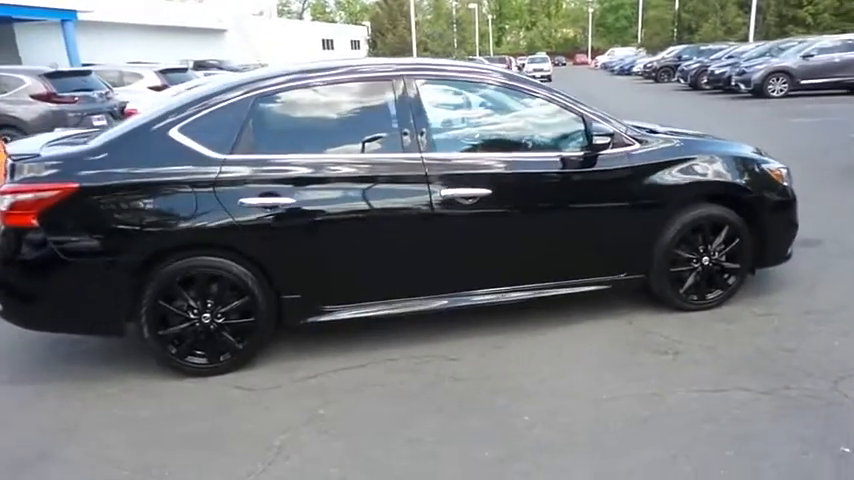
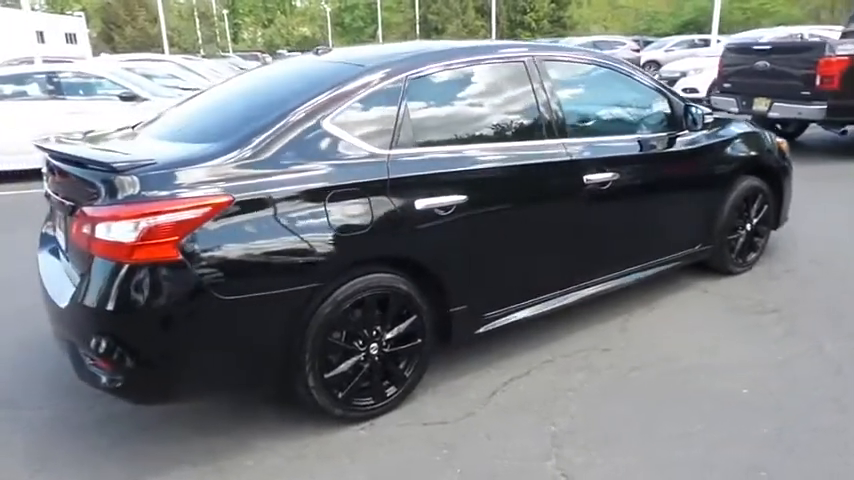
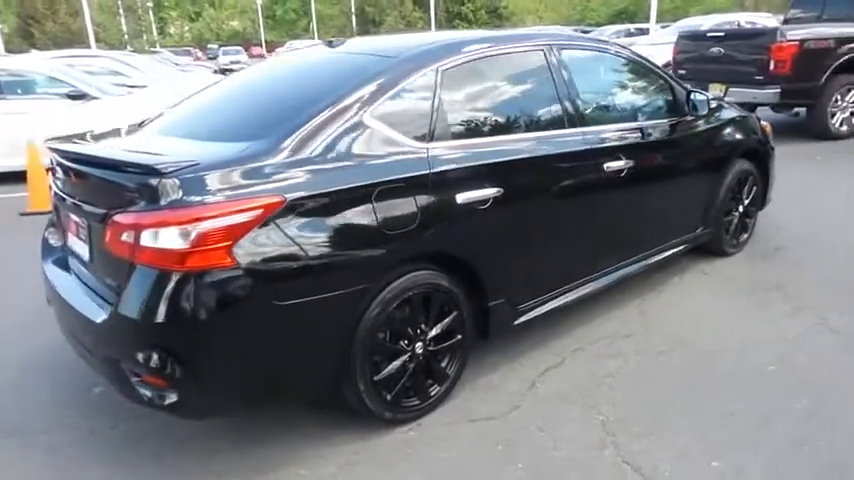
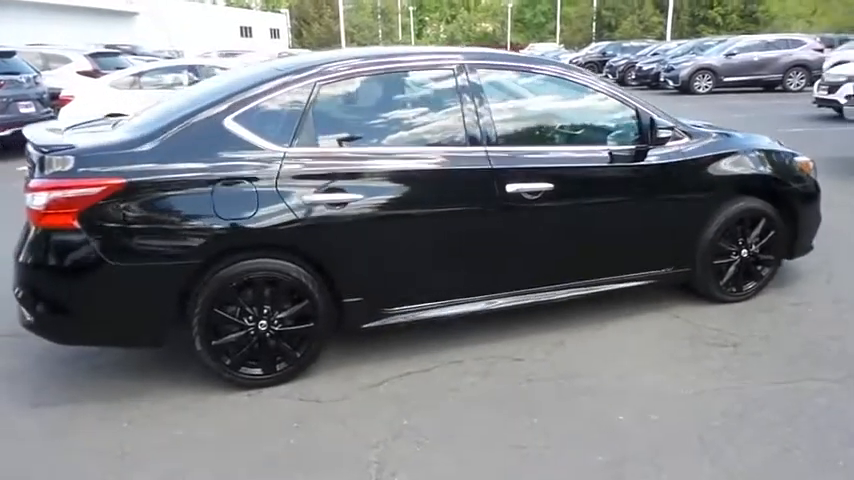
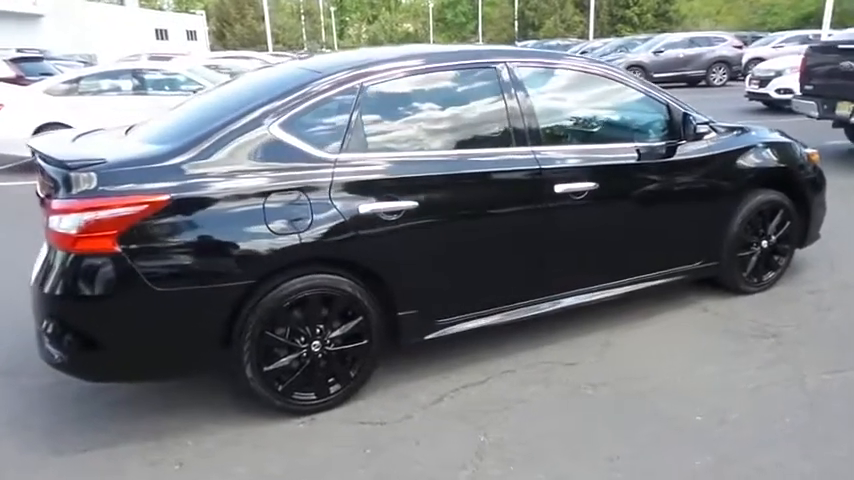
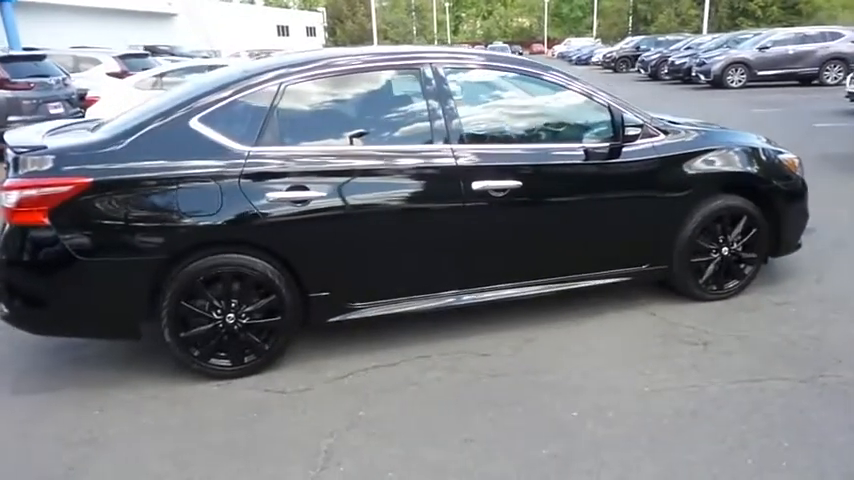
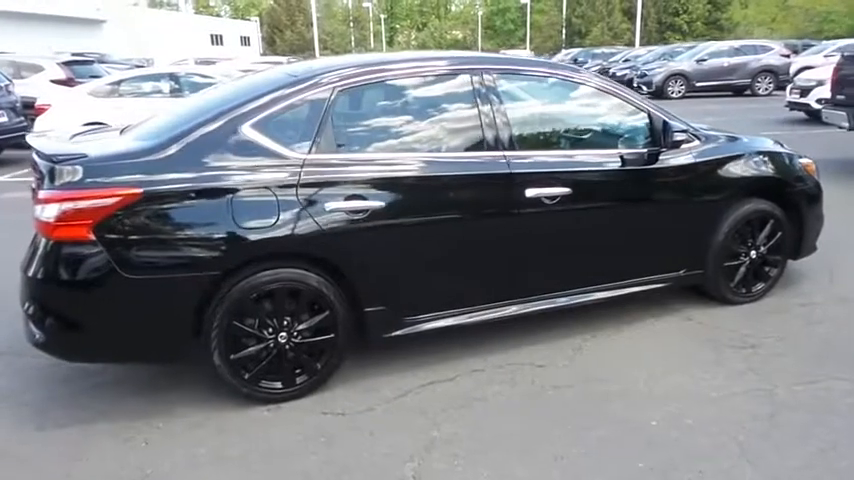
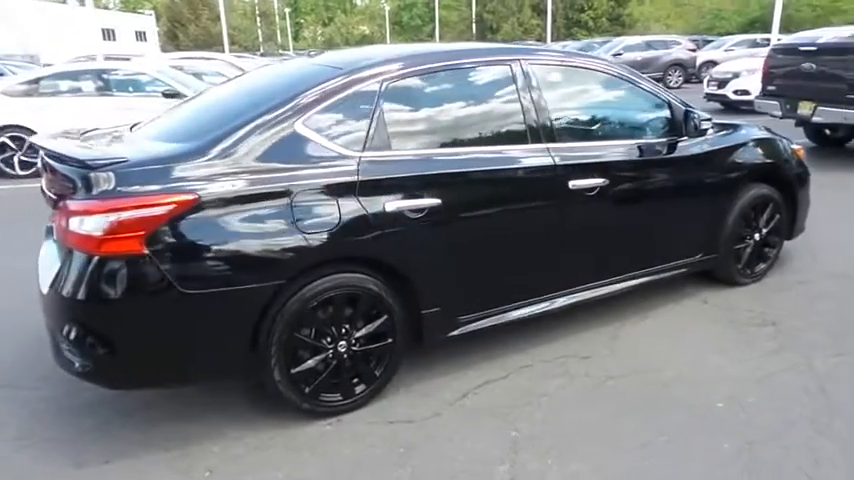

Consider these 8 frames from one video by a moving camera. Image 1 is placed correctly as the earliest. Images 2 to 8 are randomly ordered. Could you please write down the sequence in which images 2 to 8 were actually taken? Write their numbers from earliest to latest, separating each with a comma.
6, 4, 7, 5, 8, 2, 3
